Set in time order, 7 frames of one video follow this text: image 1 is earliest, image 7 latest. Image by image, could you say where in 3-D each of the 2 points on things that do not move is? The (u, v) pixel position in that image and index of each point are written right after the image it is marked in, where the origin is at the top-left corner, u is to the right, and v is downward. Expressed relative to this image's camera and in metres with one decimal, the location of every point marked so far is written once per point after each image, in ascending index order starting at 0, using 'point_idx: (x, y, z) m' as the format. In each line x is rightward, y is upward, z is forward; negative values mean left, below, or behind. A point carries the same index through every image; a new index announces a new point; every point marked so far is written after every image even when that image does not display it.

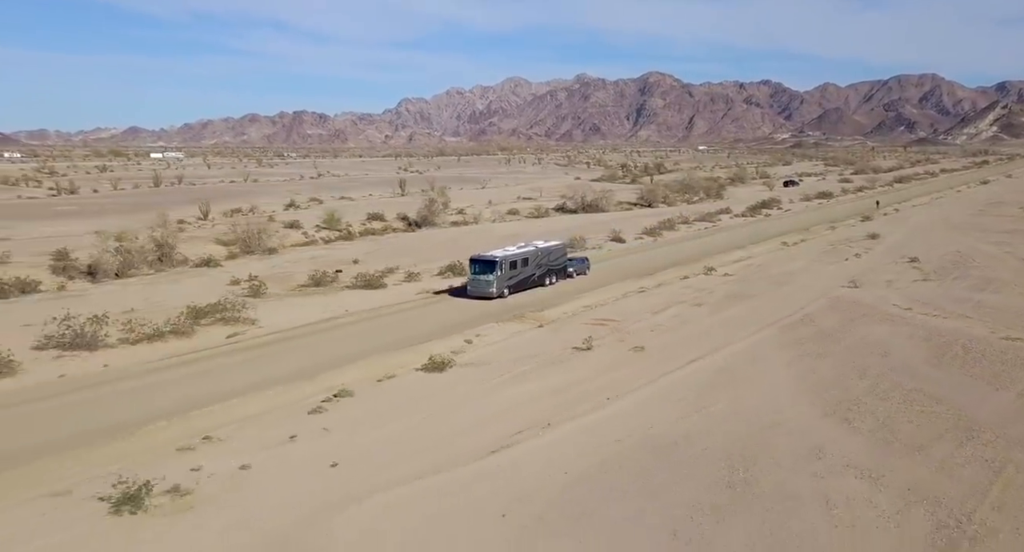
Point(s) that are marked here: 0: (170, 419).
0: (-7.6, -3.0, +15.0) m
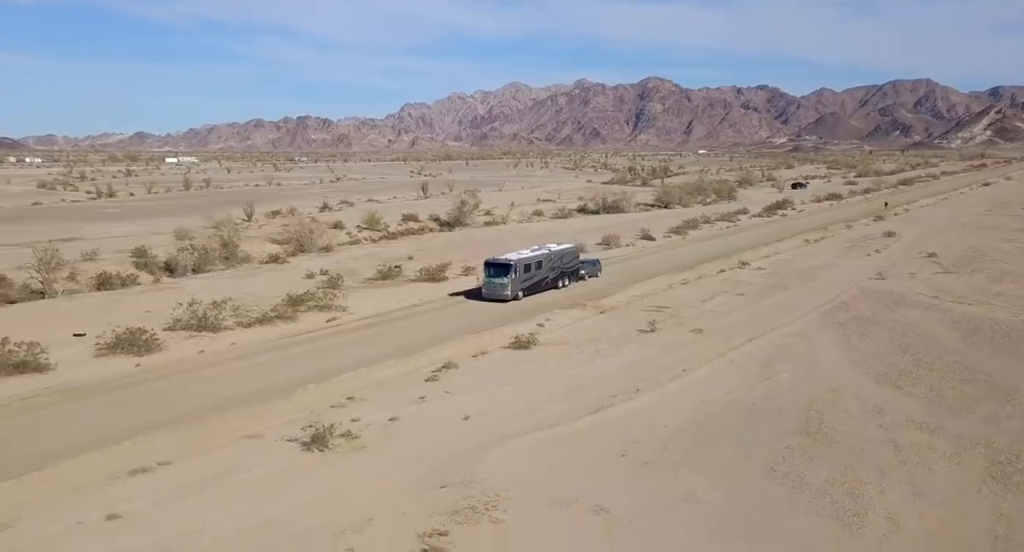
0: (-5.2, -2.7, +17.2) m
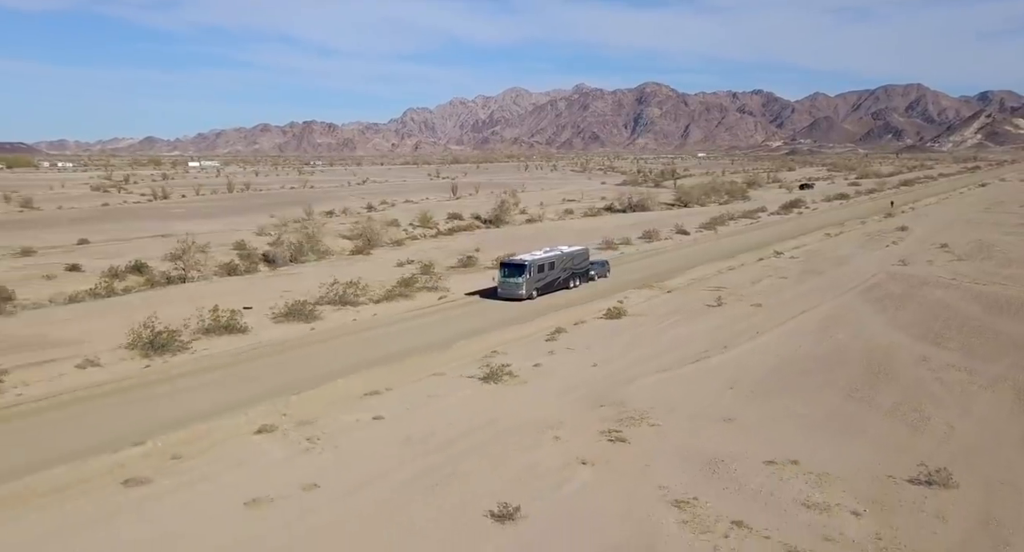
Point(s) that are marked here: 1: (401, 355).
0: (-1.8, -2.0, +21.0) m
1: (-3.3, -2.2, +19.6) m
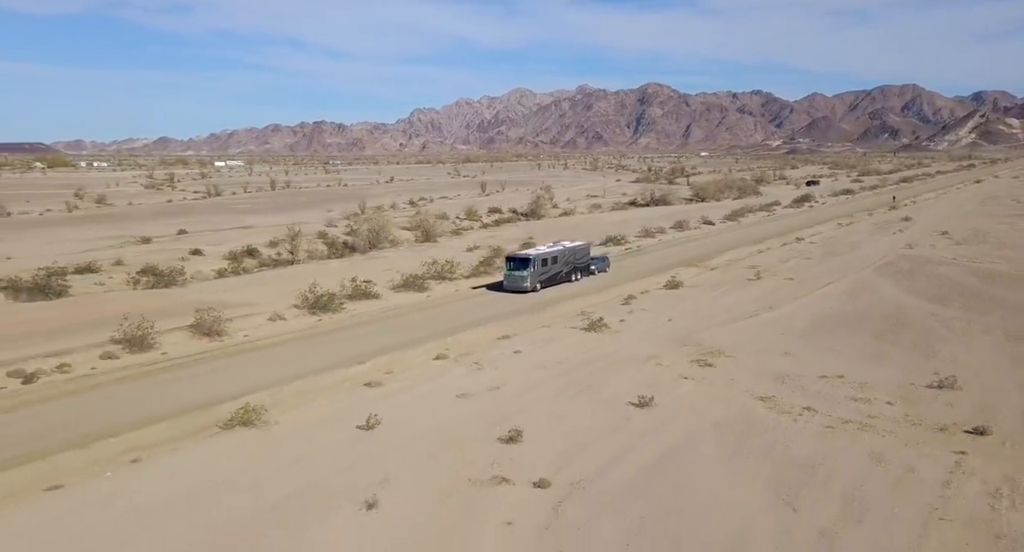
0: (+1.4, -1.1, +25.7) m
1: (-0.1, -1.3, +24.3) m
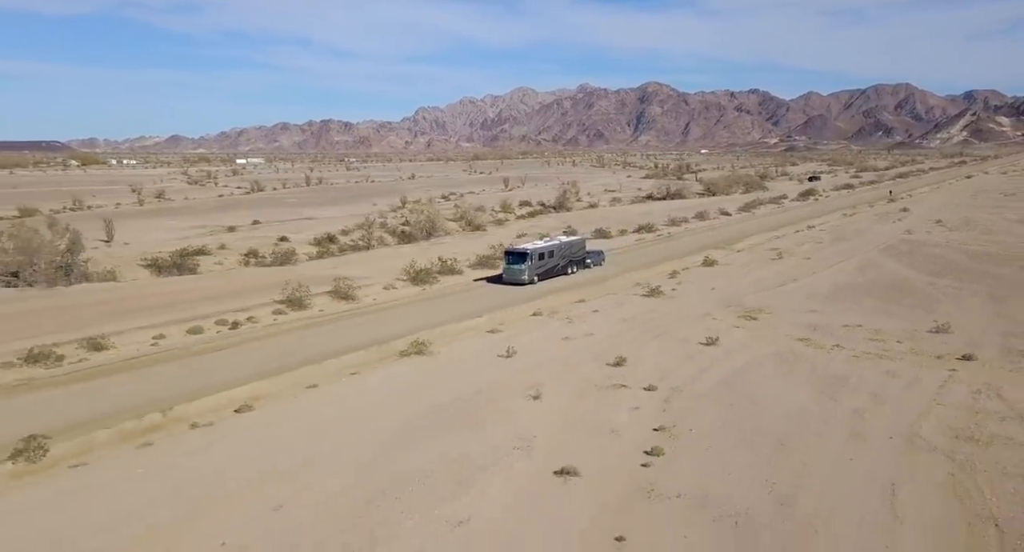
0: (+4.3, -0.1, +30.4) m
1: (+2.8, -0.3, +28.9) m
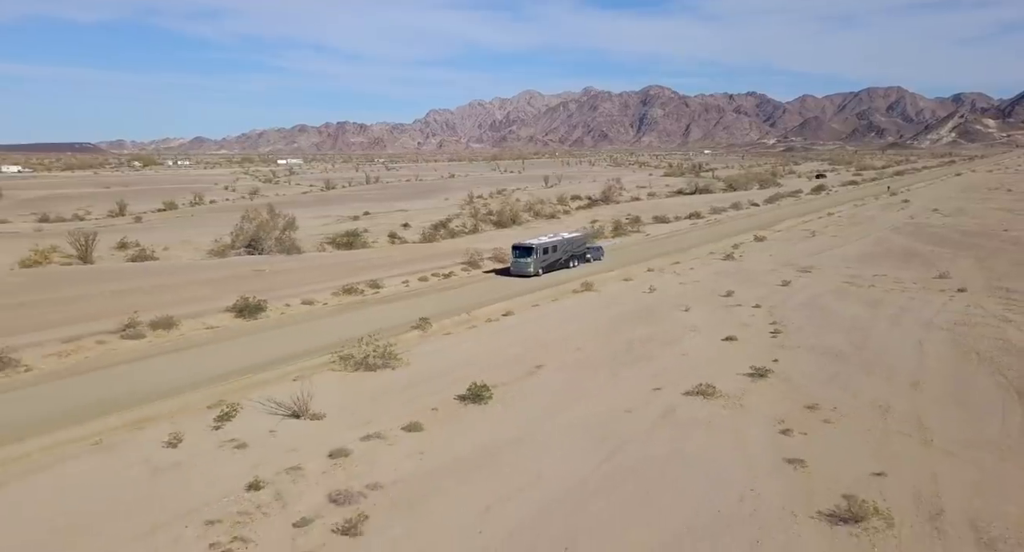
0: (+10.0, +1.5, +39.2) m
1: (+8.5, +1.3, +37.8) m
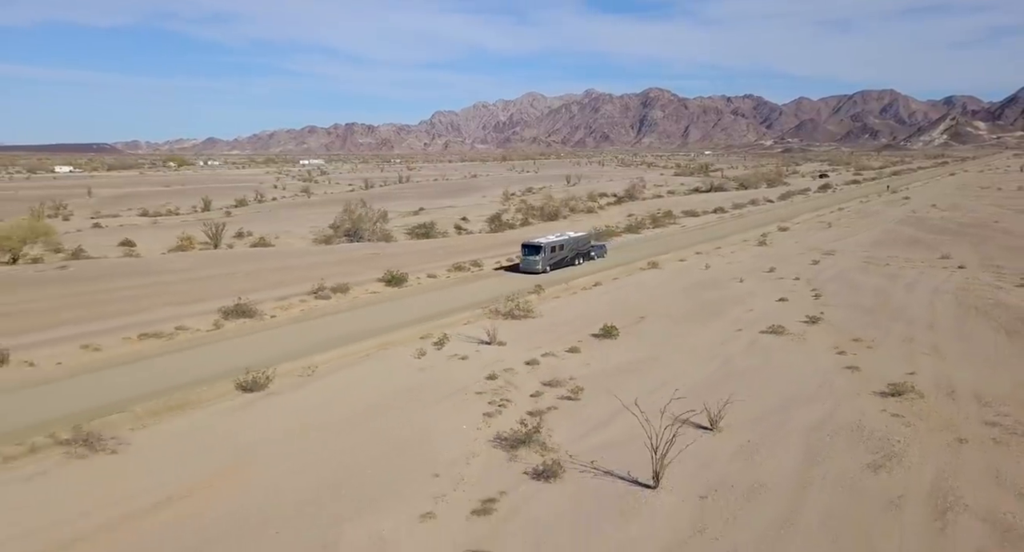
0: (+13.6, +2.5, +44.8) m
1: (+12.2, +2.3, +43.4) m
